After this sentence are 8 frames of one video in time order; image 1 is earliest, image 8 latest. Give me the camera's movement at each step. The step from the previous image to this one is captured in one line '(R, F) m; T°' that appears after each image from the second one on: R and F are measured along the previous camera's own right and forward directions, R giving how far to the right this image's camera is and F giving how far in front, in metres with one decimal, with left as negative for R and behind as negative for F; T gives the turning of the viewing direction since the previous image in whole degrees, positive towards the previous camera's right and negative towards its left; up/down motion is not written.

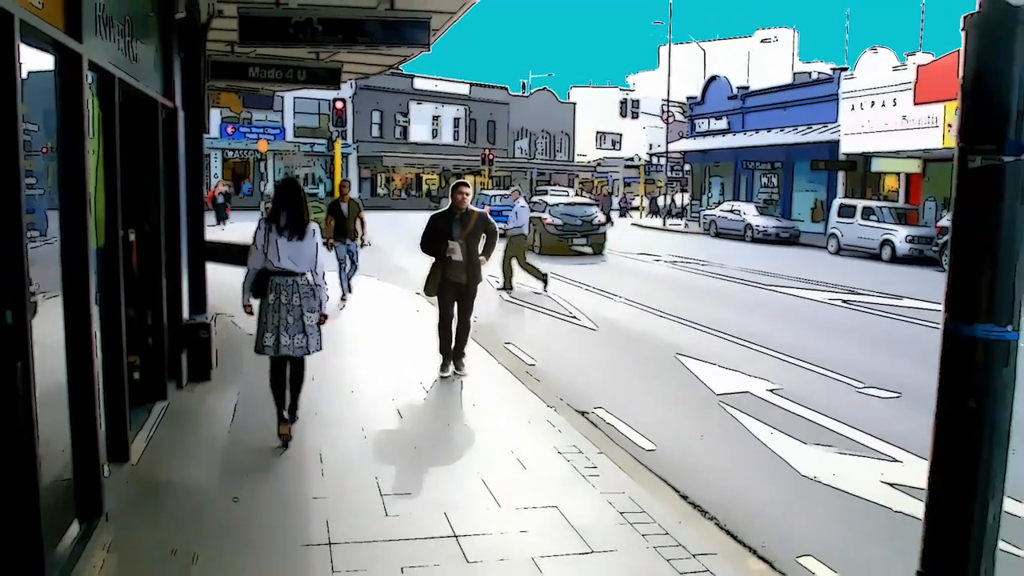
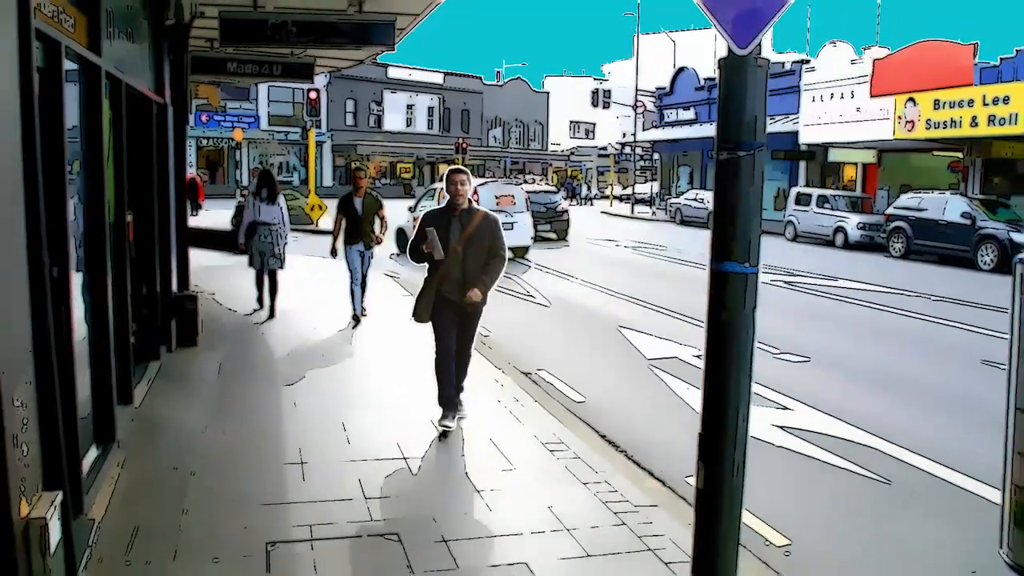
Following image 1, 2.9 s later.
(+0.2, -1.0) m; +1°
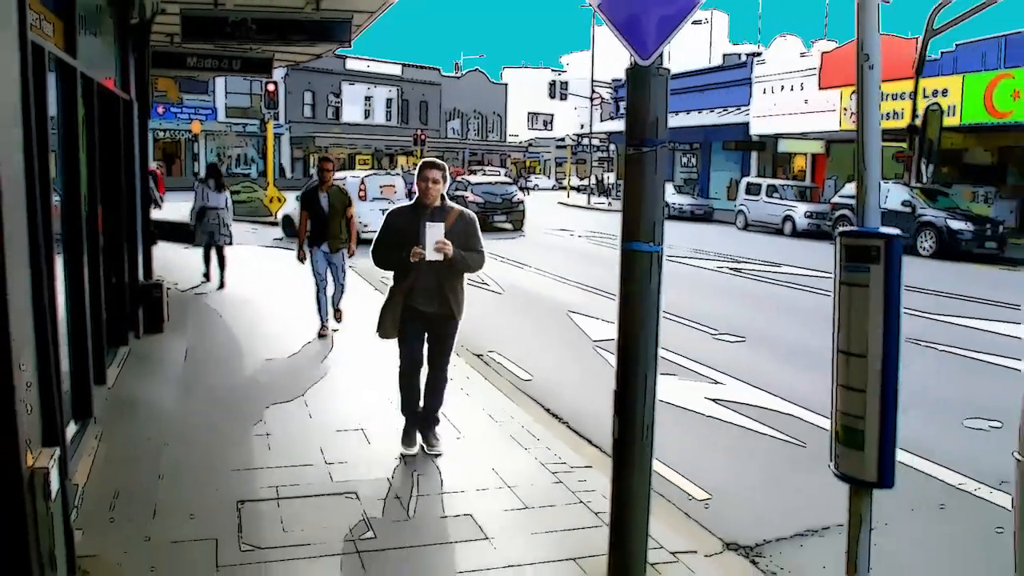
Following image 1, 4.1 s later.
(+0.1, -0.5) m; +2°
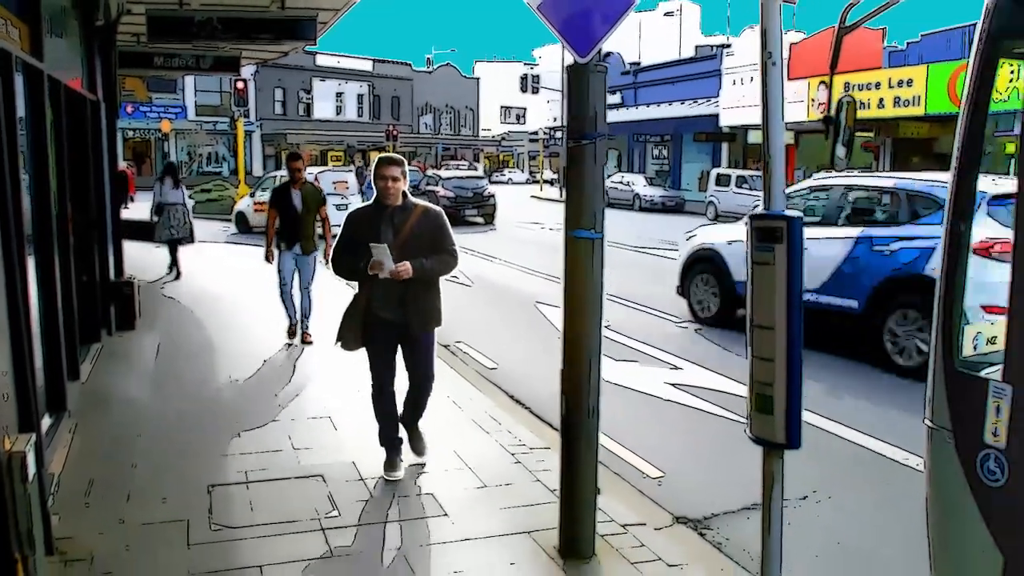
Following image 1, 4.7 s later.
(+0.1, -0.2) m; +1°
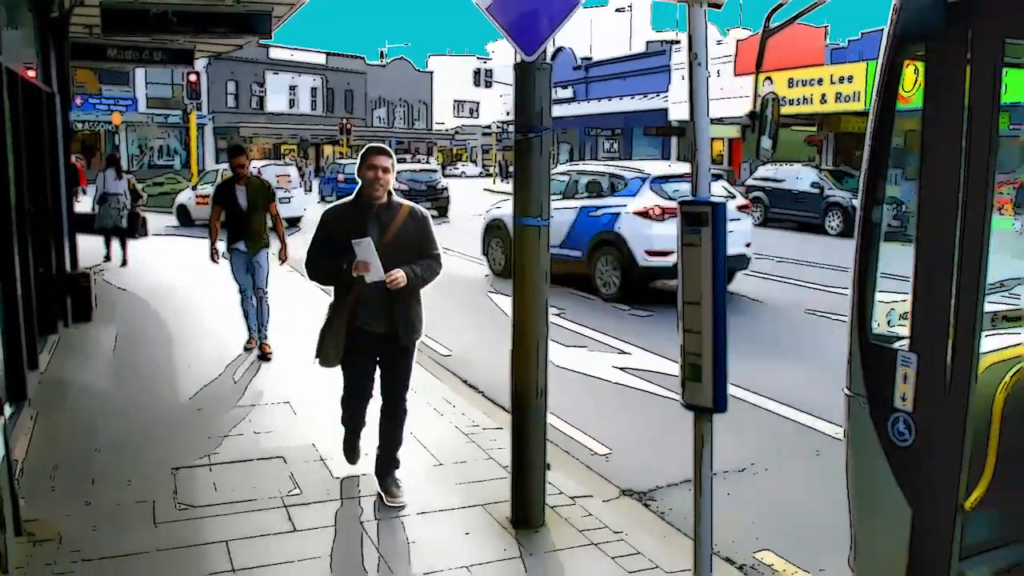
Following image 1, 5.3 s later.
(0.0, -0.3) m; +2°
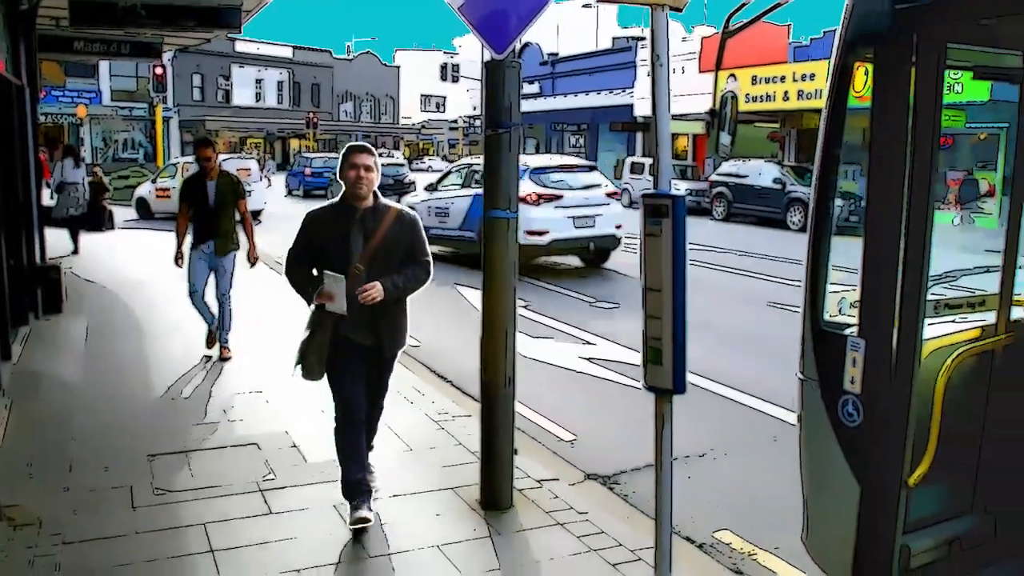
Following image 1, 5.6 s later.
(0.0, -0.2) m; +2°
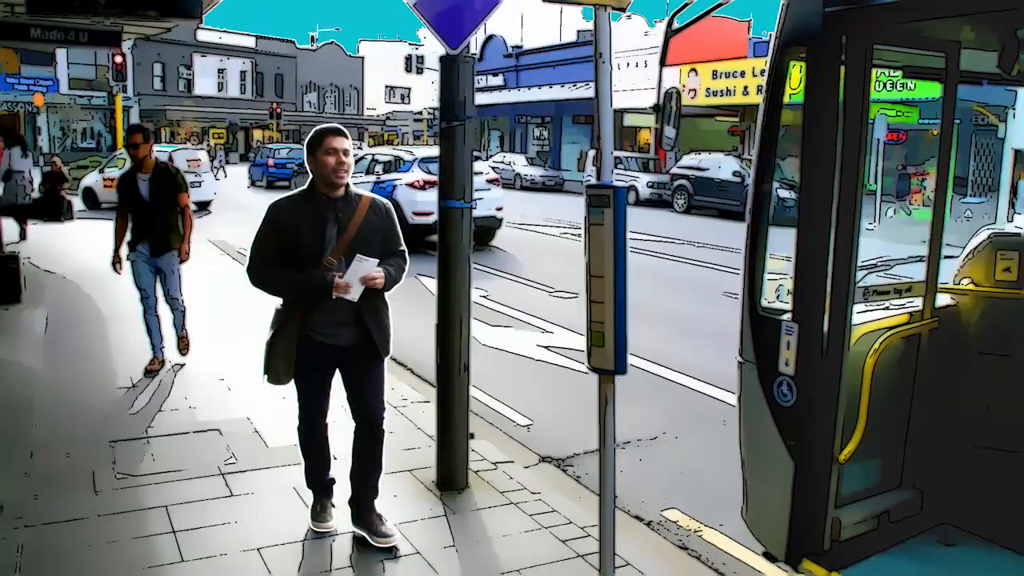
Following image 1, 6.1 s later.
(0.0, -0.2) m; +2°
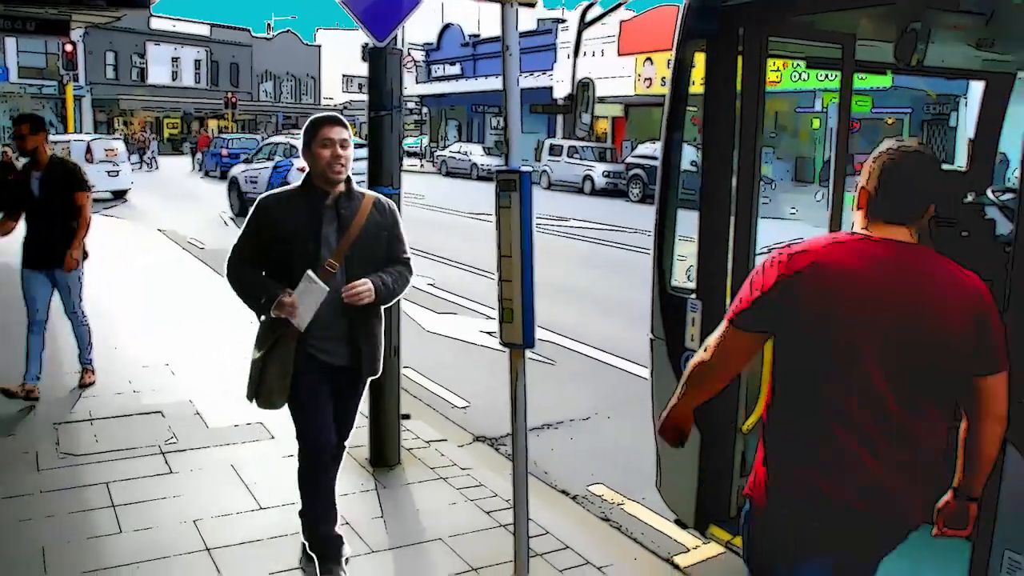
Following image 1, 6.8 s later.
(+0.2, -0.2) m; +2°
